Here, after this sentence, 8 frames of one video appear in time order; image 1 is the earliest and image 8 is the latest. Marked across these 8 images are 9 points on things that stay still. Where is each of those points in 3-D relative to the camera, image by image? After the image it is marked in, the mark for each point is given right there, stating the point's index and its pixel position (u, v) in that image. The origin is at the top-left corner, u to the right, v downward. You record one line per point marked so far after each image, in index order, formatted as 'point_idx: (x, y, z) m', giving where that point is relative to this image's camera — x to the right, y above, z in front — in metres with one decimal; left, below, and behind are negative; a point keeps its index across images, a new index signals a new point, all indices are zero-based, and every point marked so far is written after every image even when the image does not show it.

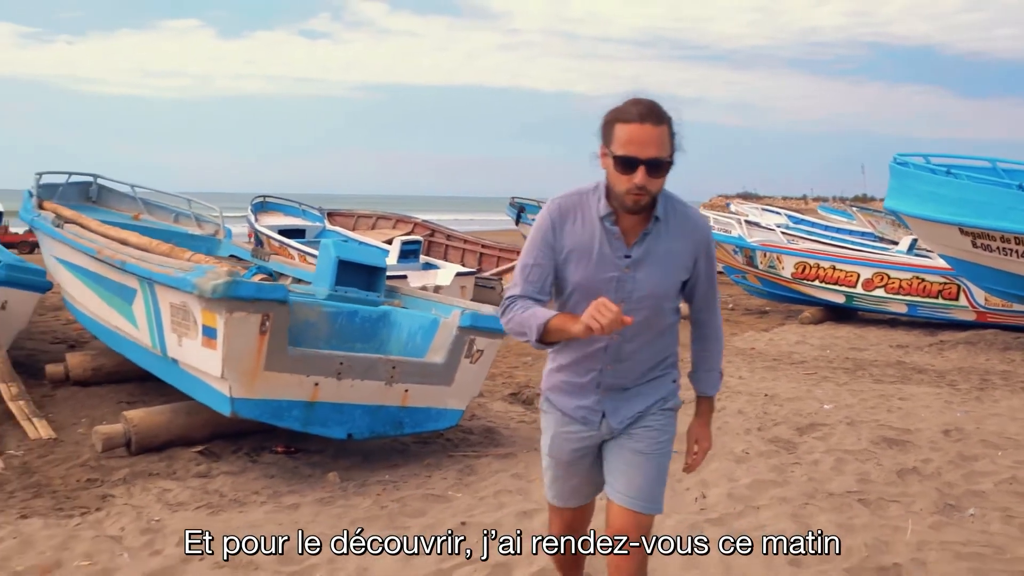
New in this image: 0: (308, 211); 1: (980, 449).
0: (-3.2, +1.2, +15.3) m
1: (+2.6, -0.9, +5.3) m
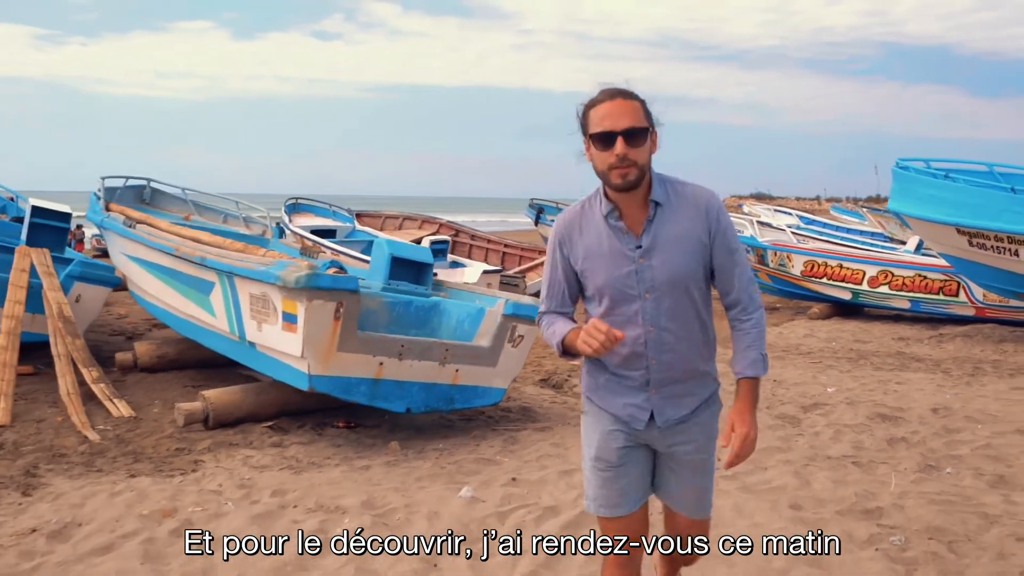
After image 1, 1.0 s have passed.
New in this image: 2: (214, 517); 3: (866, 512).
0: (-2.9, +1.2, +16.1) m
1: (+2.8, -0.8, +6.1) m
2: (-1.4, -1.1, +4.7) m
3: (+1.6, -1.0, +4.3) m
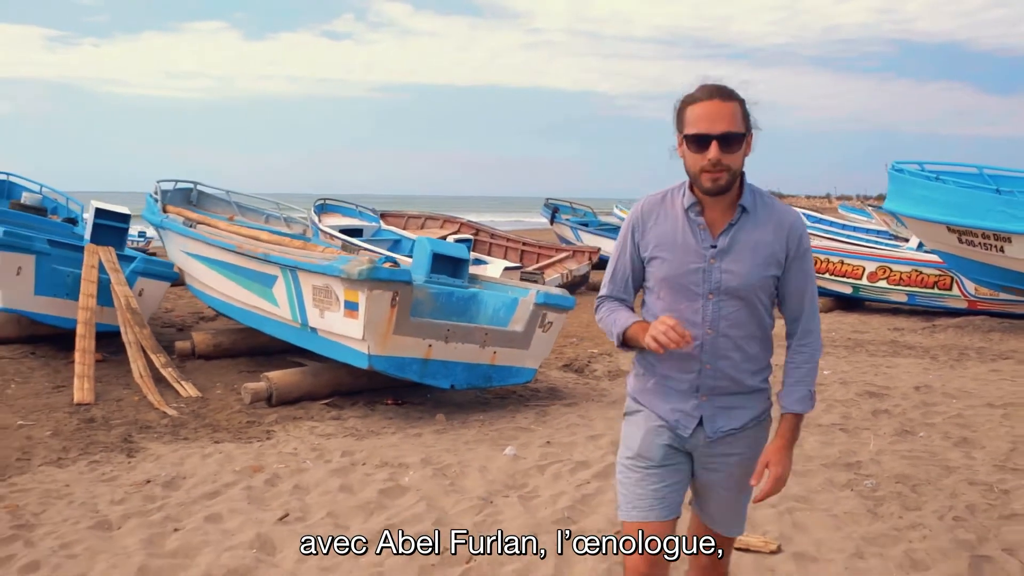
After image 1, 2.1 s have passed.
0: (-2.5, +1.3, +17.0) m
1: (+3.0, -0.8, +6.9) m
2: (-1.2, -1.0, +5.5) m
3: (+1.8, -0.9, +5.2) m
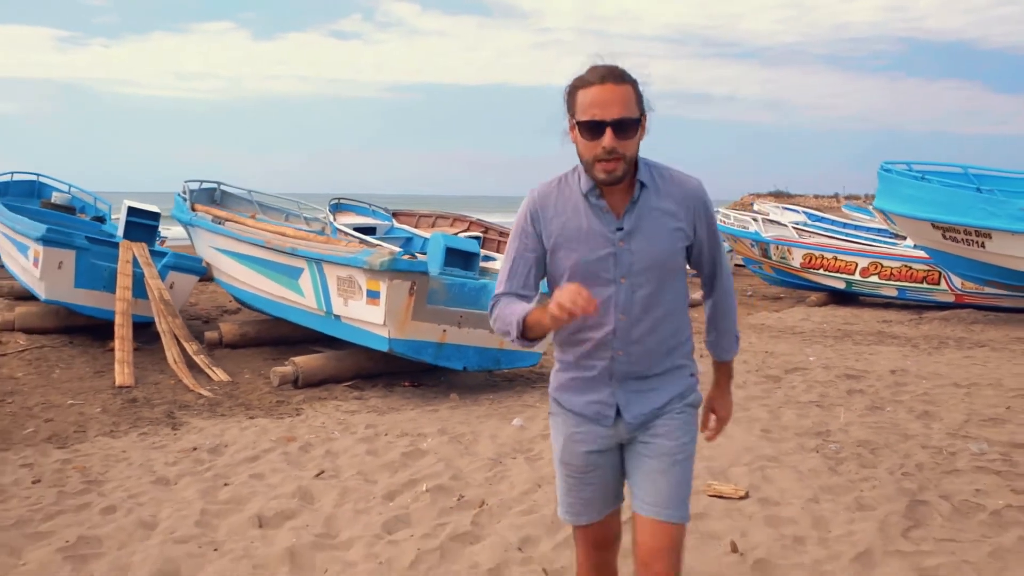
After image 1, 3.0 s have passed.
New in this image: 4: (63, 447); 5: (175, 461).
0: (-2.4, +1.4, +17.7) m
1: (+3.1, -0.7, +7.5) m
2: (-1.2, -1.0, +6.2) m
3: (+1.8, -0.9, +5.8) m
4: (-2.8, -1.0, +6.1) m
5: (-1.9, -1.0, +5.7) m
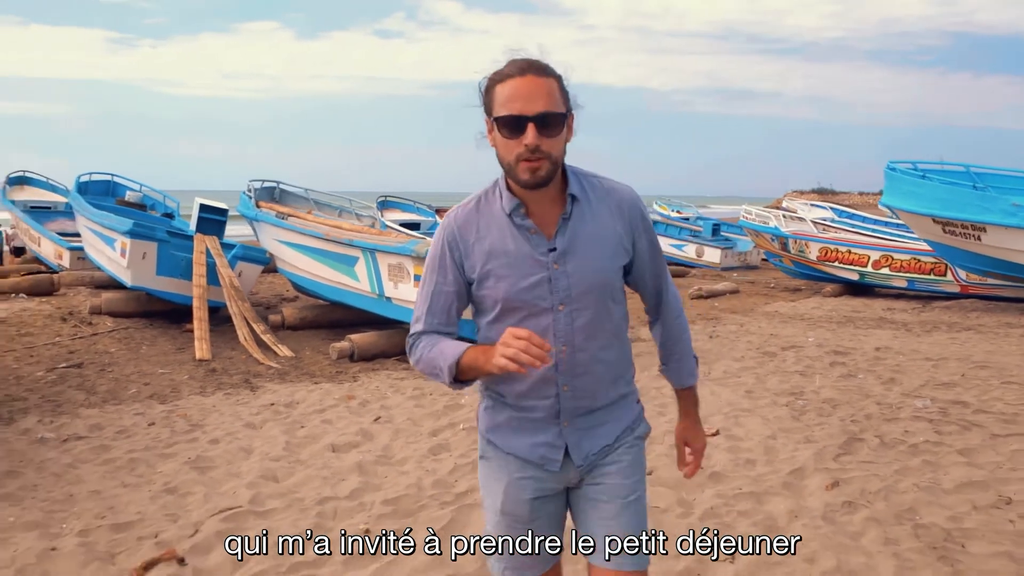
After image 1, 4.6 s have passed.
0: (-1.7, +1.5, +18.9) m
1: (+3.3, -0.6, +8.5) m
2: (-1.0, -0.8, +7.4) m
3: (+2.0, -0.7, +6.9) m
4: (-2.6, -0.9, +7.4) m
5: (-1.8, -0.9, +6.9) m
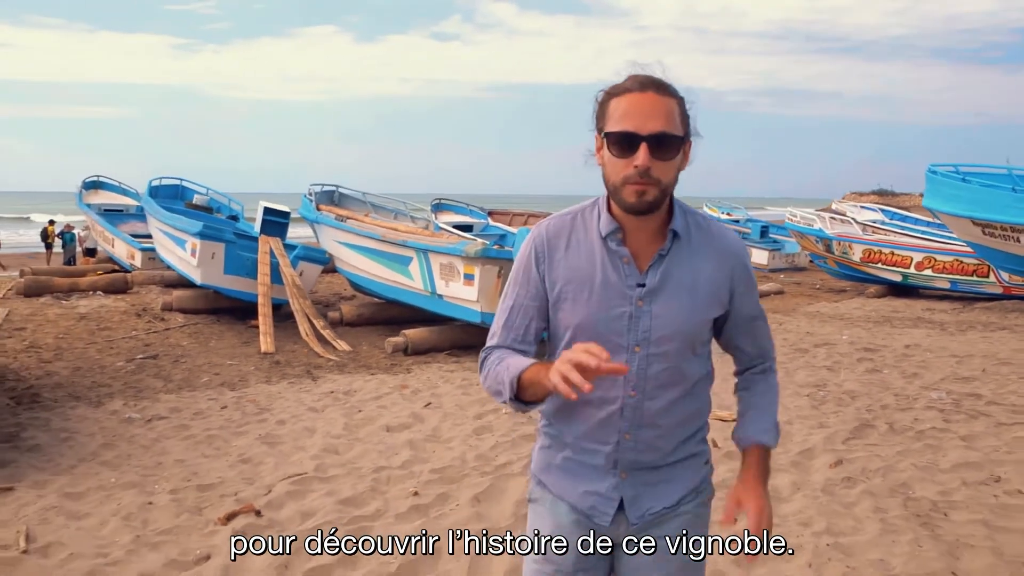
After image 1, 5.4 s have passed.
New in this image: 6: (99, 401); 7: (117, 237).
0: (-0.7, +1.5, +19.5) m
1: (+3.7, -0.6, +8.9) m
2: (-0.7, -0.8, +8.0) m
3: (+2.3, -0.7, +7.3) m
4: (-2.3, -0.8, +8.1) m
5: (-1.5, -0.8, +7.5) m
6: (-3.2, -0.9, +7.6) m
7: (-6.9, +0.9, +17.3) m
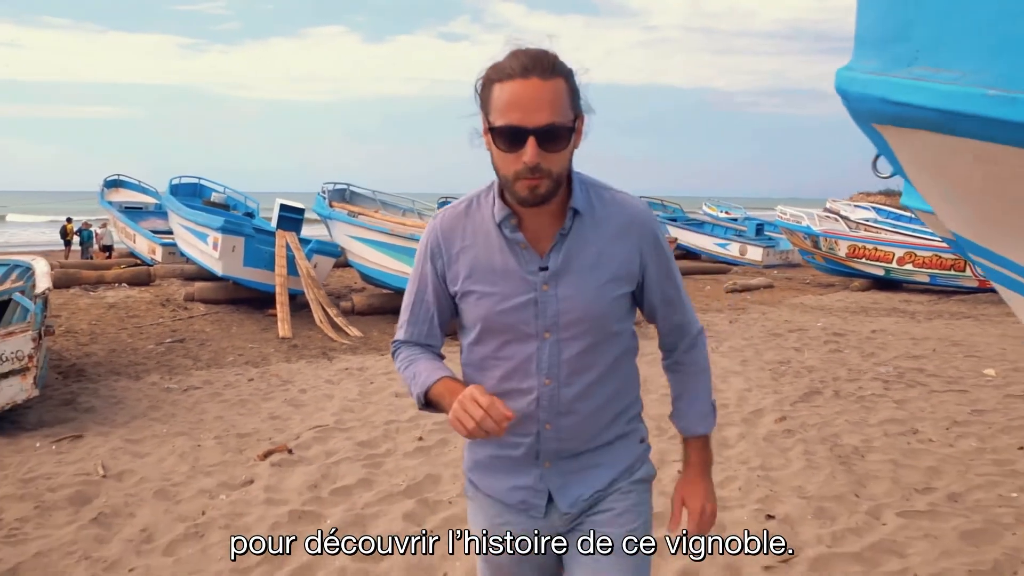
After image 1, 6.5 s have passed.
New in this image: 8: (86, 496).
0: (-0.7, +1.6, +20.4) m
1: (+3.7, -0.5, +9.7) m
2: (-0.7, -0.7, +8.8) m
3: (+2.2, -0.6, +8.1) m
4: (-2.3, -0.7, +9.0) m
5: (-1.5, -0.7, +8.4) m
6: (-3.2, -0.8, +8.5) m
7: (-6.9, +1.0, +18.2) m
8: (-1.9, -0.9, +4.3) m
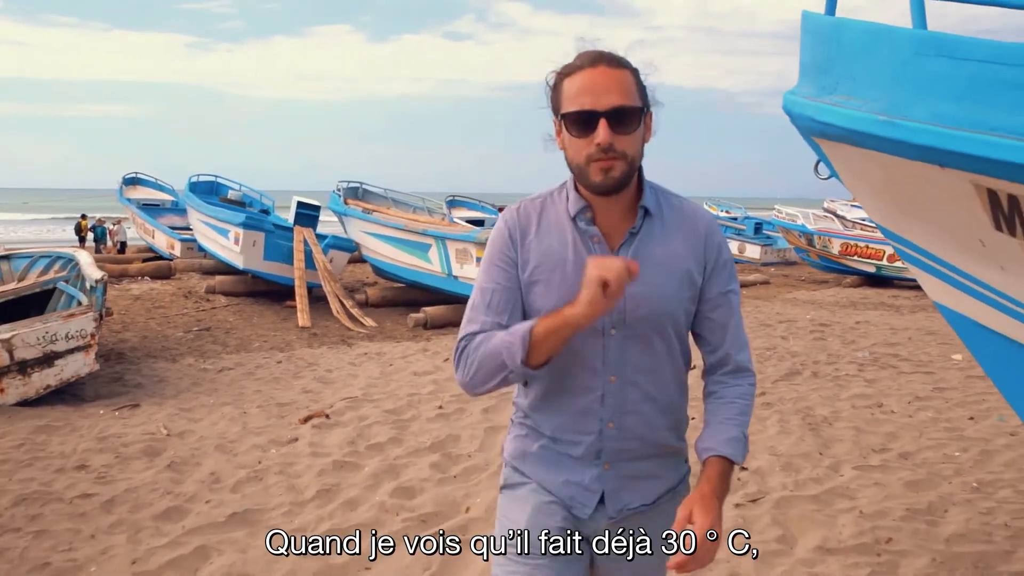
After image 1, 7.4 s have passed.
0: (-0.6, +1.7, +21.1) m
1: (+3.7, -0.4, +10.4) m
2: (-0.6, -0.6, +9.5) m
3: (+2.3, -0.5, +8.8) m
4: (-2.2, -0.6, +9.7) m
5: (-1.4, -0.6, +9.1) m
6: (-3.2, -0.7, +9.2) m
7: (-6.8, +1.1, +18.9) m
8: (-1.8, -0.8, +5.0) m
